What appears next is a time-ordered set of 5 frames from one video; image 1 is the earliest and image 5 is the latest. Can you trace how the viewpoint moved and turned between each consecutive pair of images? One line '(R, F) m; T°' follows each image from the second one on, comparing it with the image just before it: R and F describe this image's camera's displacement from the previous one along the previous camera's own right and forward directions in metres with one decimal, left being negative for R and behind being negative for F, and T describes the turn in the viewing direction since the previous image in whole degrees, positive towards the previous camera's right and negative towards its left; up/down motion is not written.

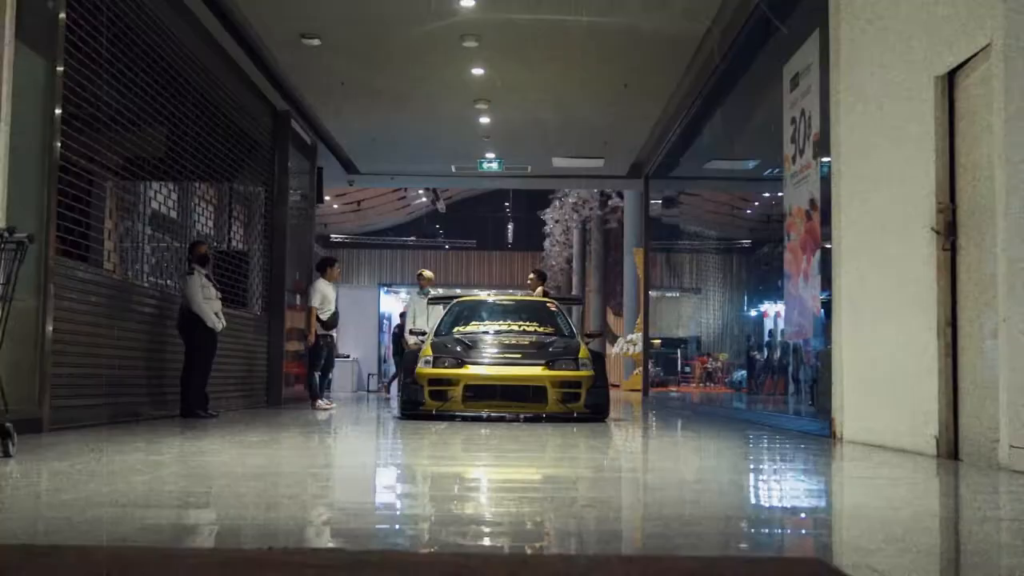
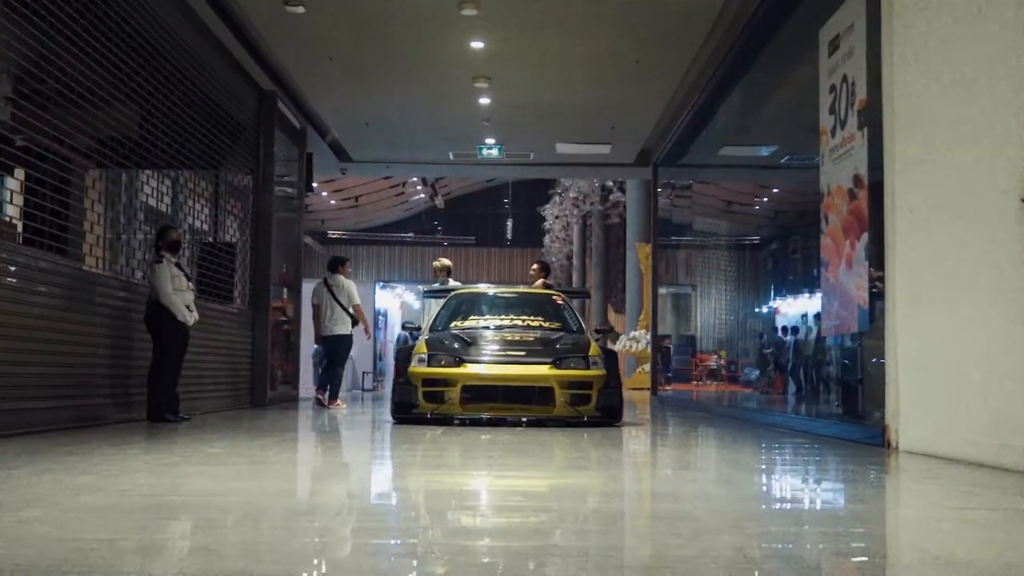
(0.0, +0.6) m; 0°
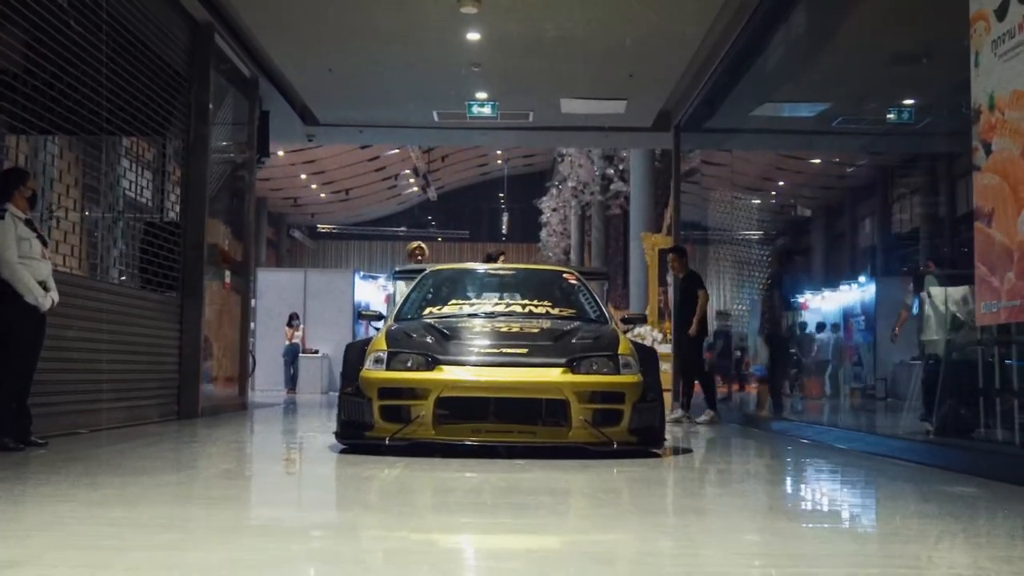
(0.0, +1.8) m; 0°
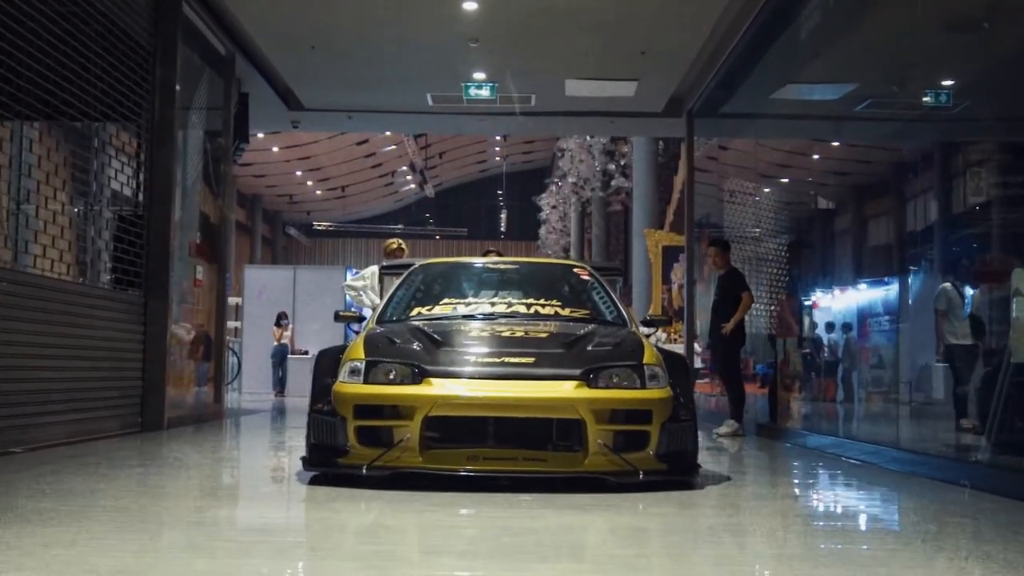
(0.0, +0.7) m; 0°
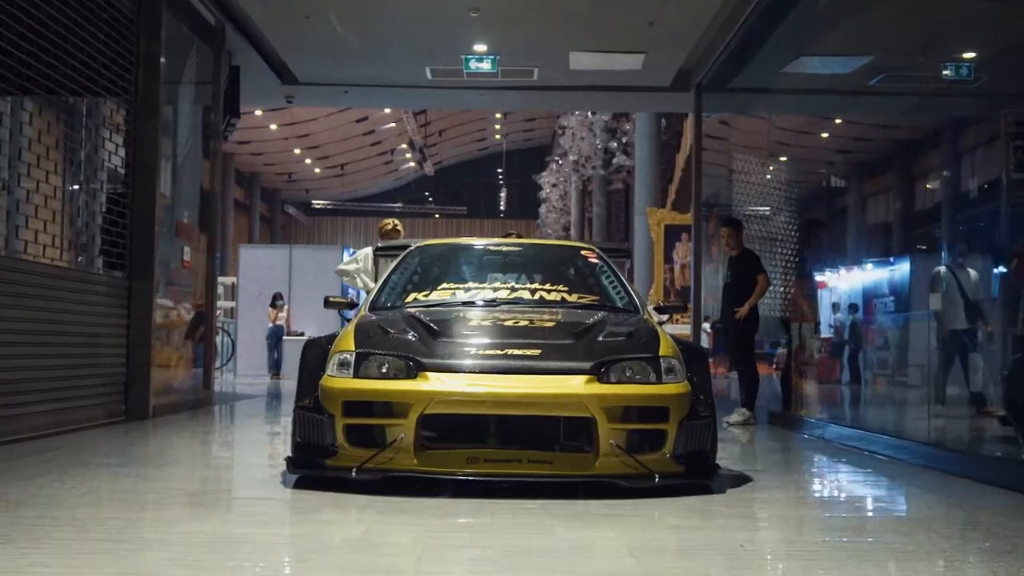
(0.0, +0.3) m; 0°
